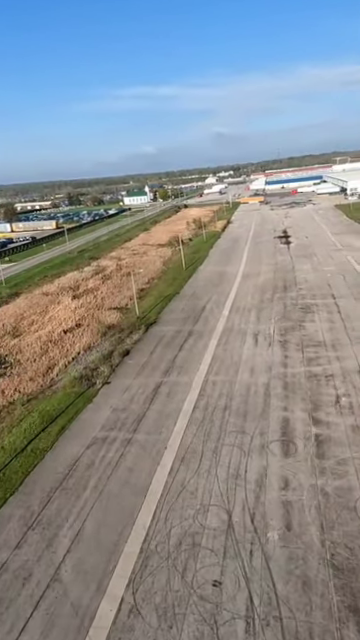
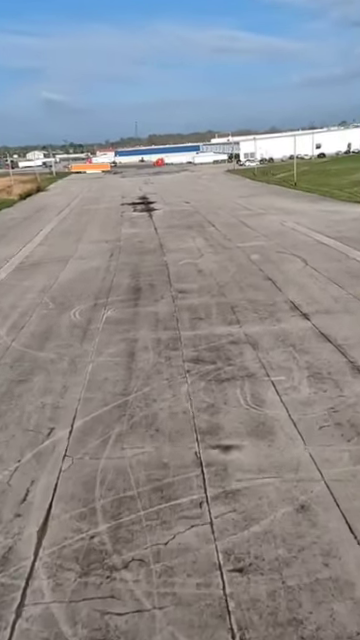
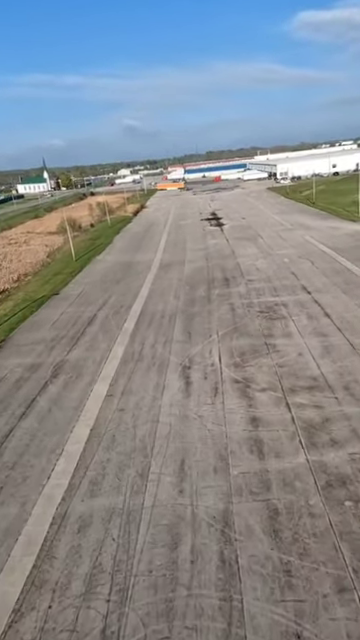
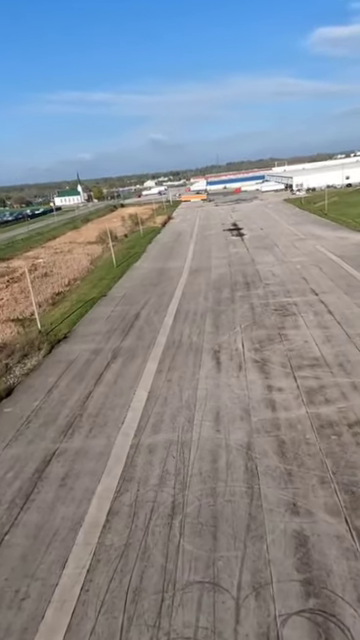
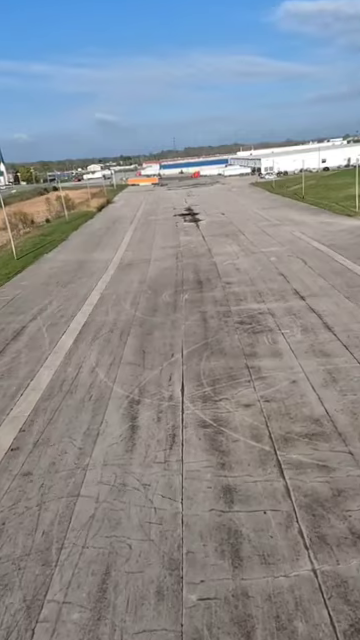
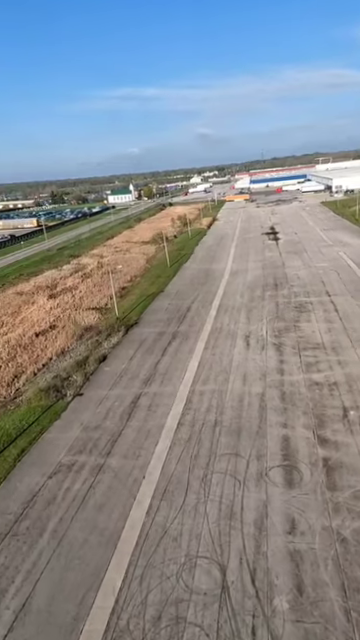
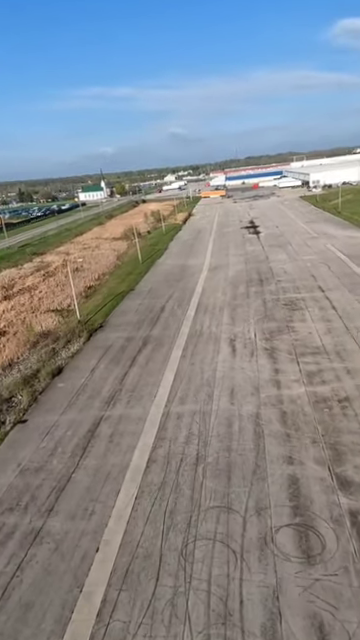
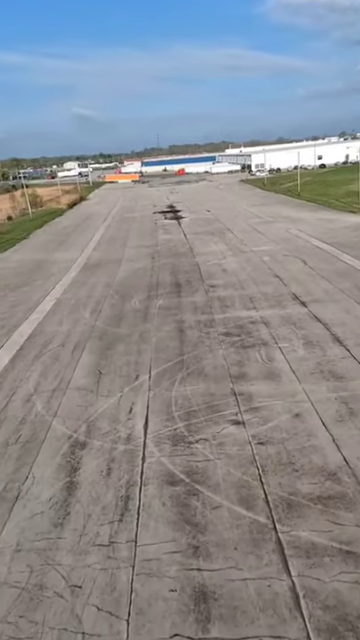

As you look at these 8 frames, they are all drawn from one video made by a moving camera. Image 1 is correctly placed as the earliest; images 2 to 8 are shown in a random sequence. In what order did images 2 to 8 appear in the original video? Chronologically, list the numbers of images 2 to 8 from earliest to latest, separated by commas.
6, 7, 4, 3, 5, 8, 2
